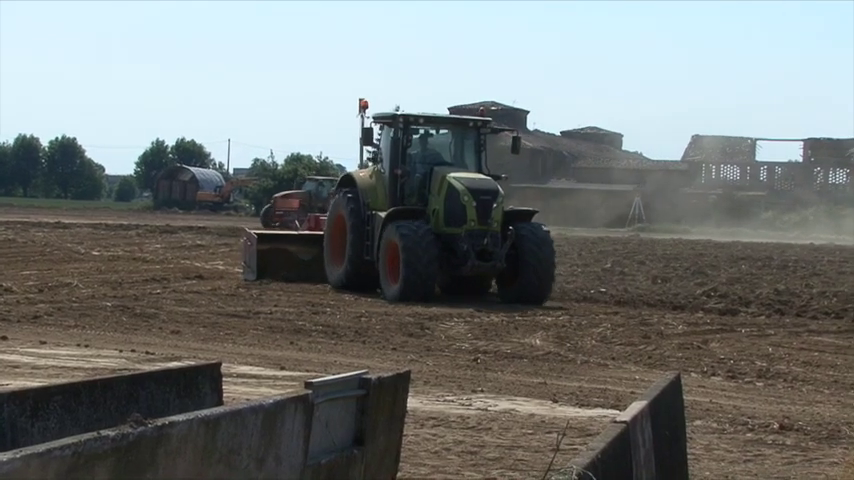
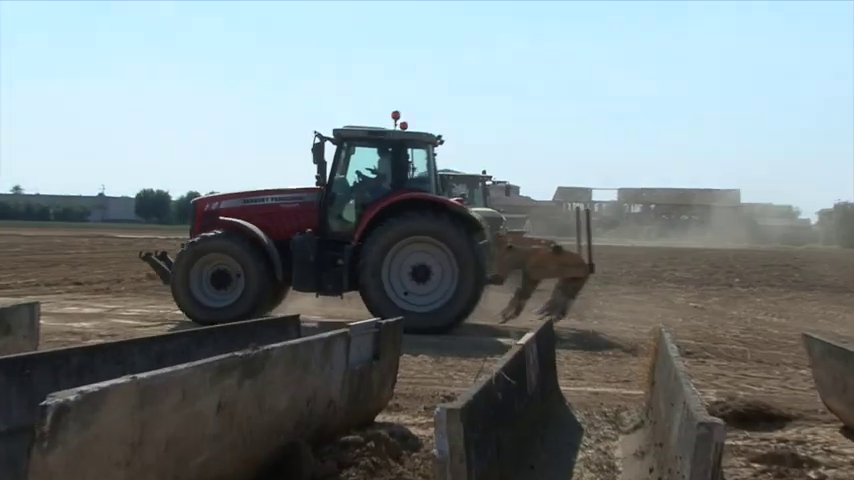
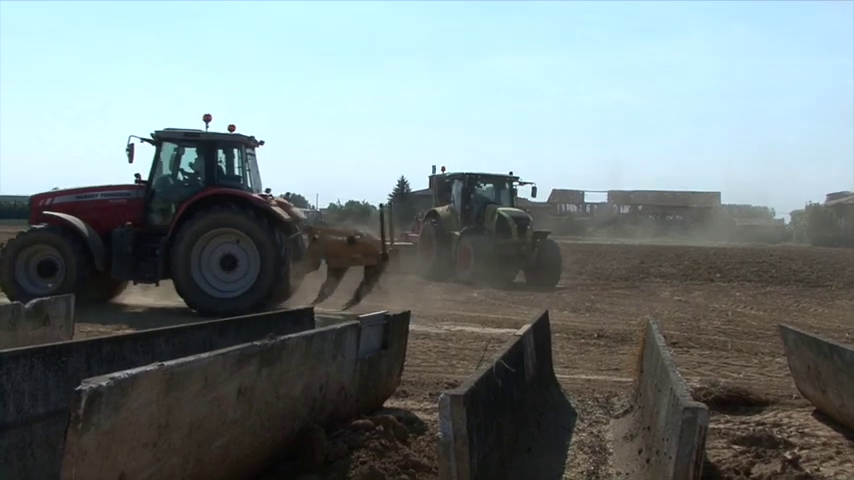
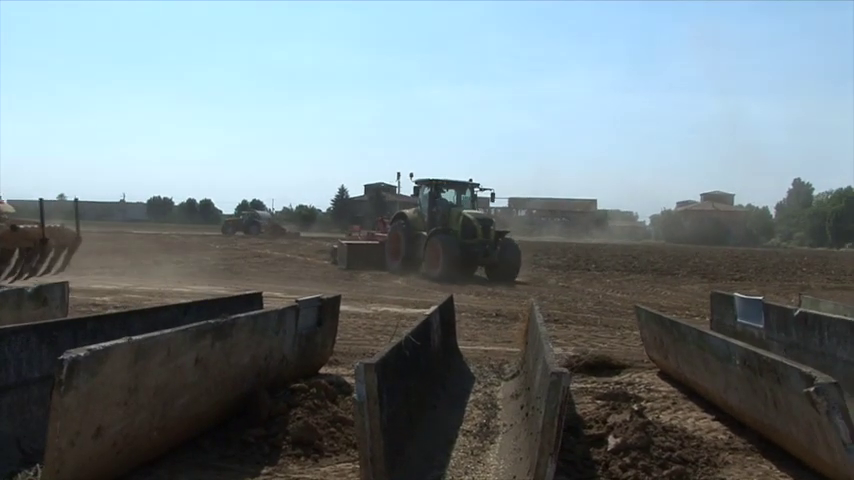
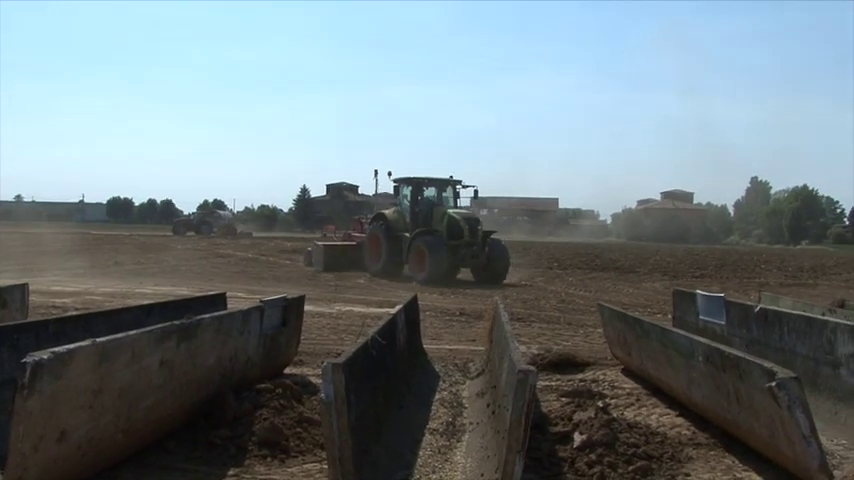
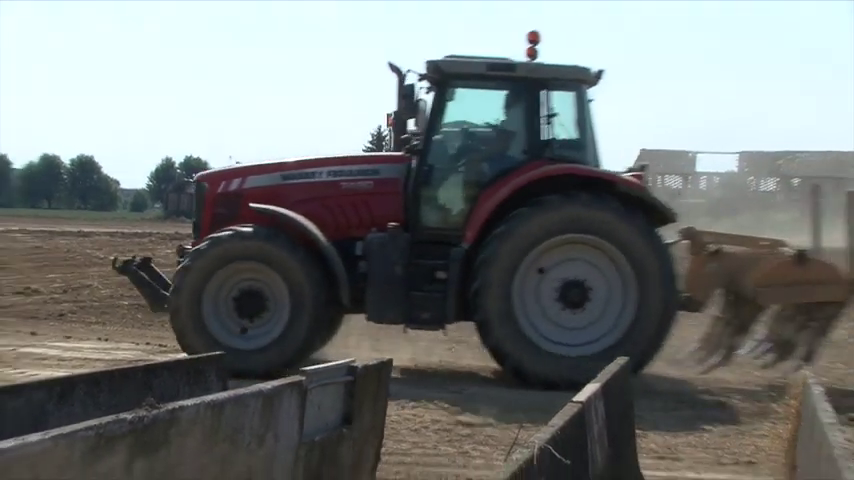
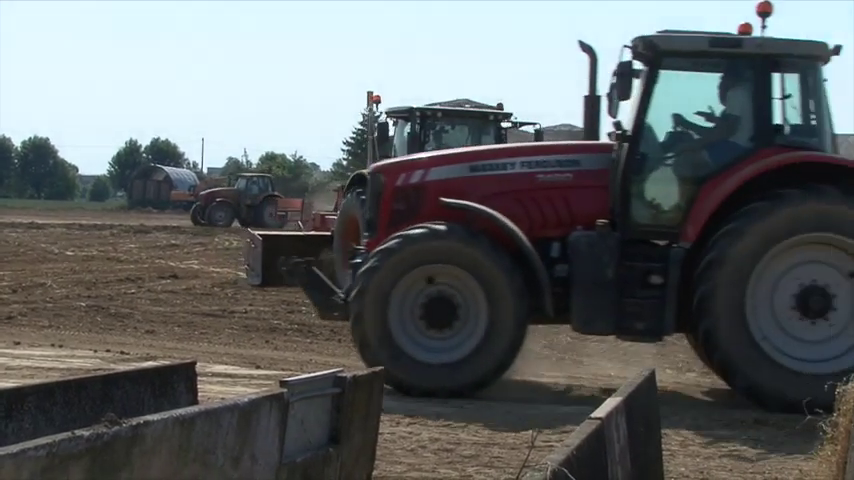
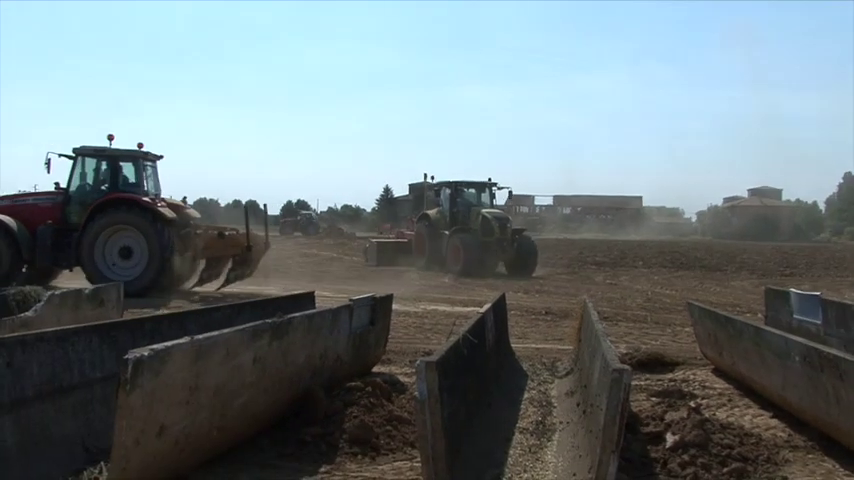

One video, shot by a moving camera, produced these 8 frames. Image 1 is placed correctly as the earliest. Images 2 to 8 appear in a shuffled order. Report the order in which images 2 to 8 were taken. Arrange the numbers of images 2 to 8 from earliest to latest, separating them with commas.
7, 6, 2, 3, 8, 4, 5
